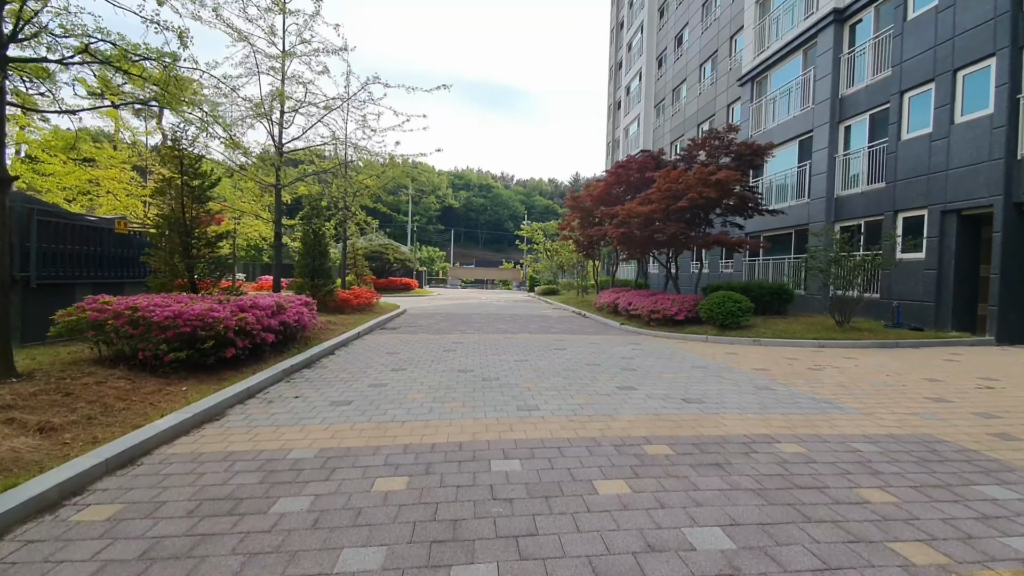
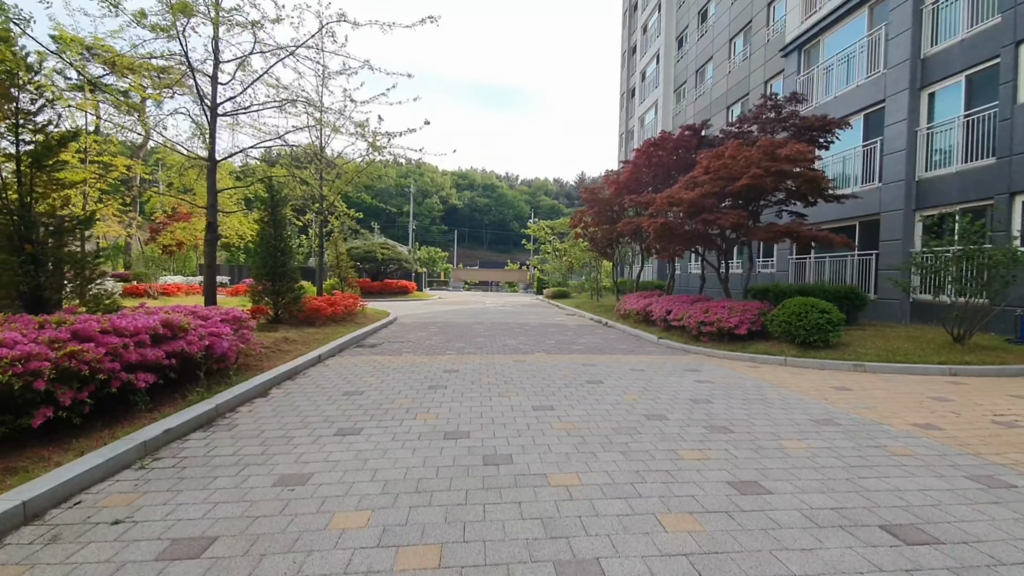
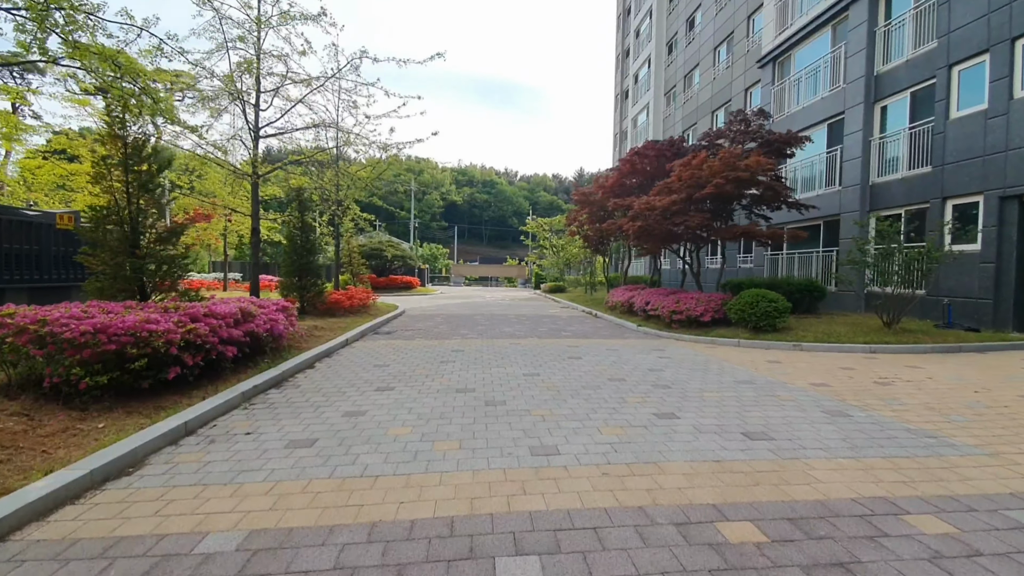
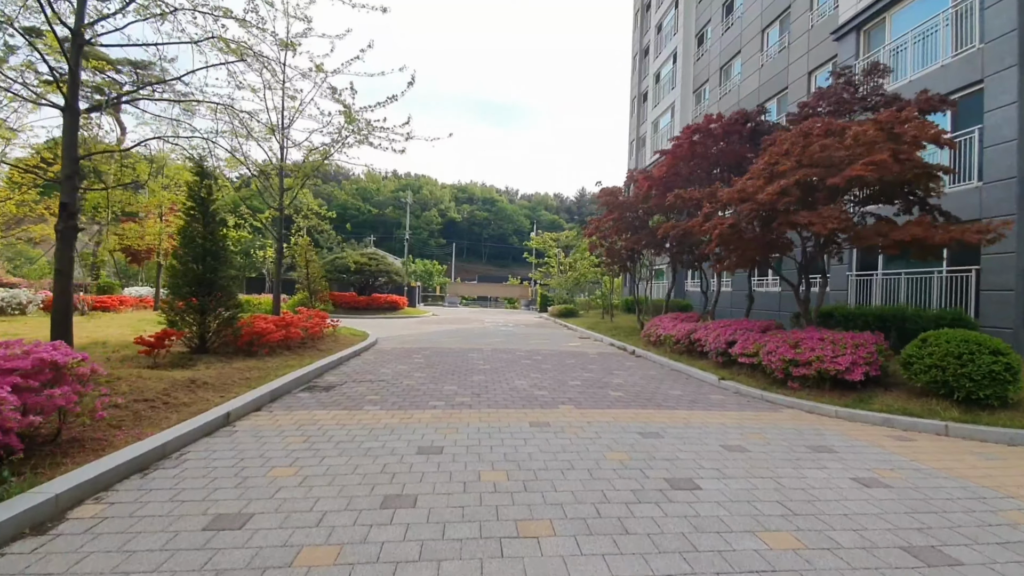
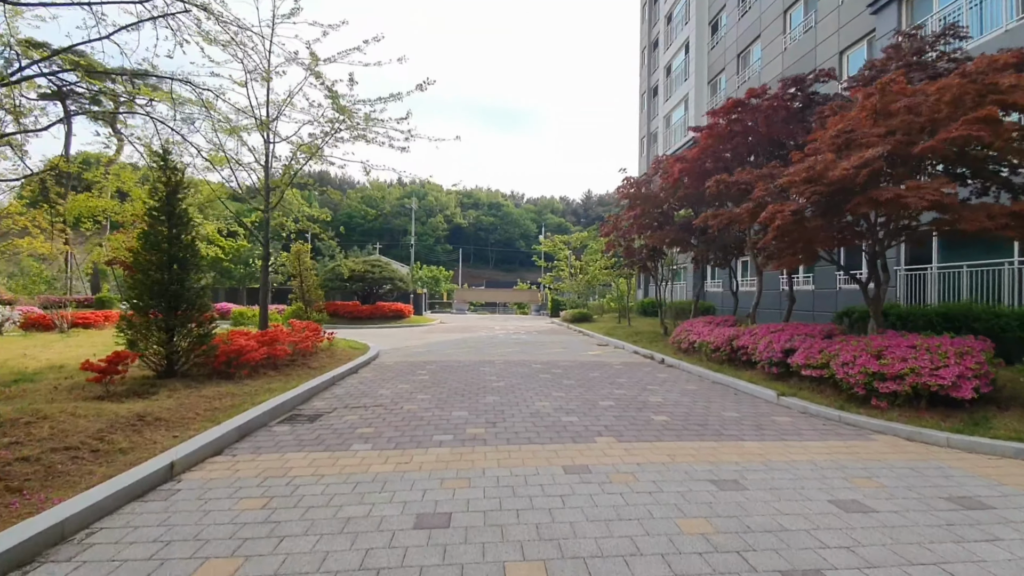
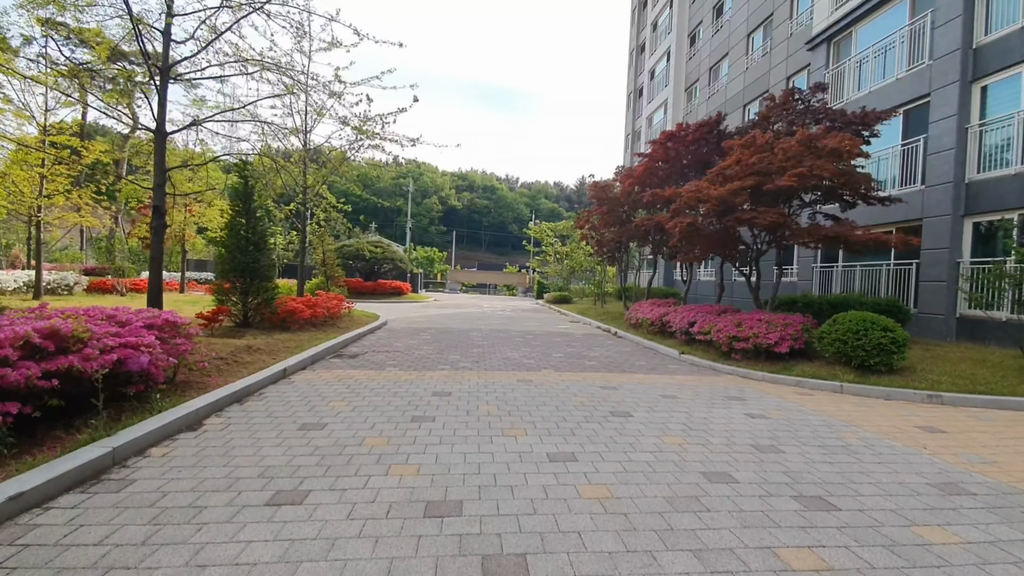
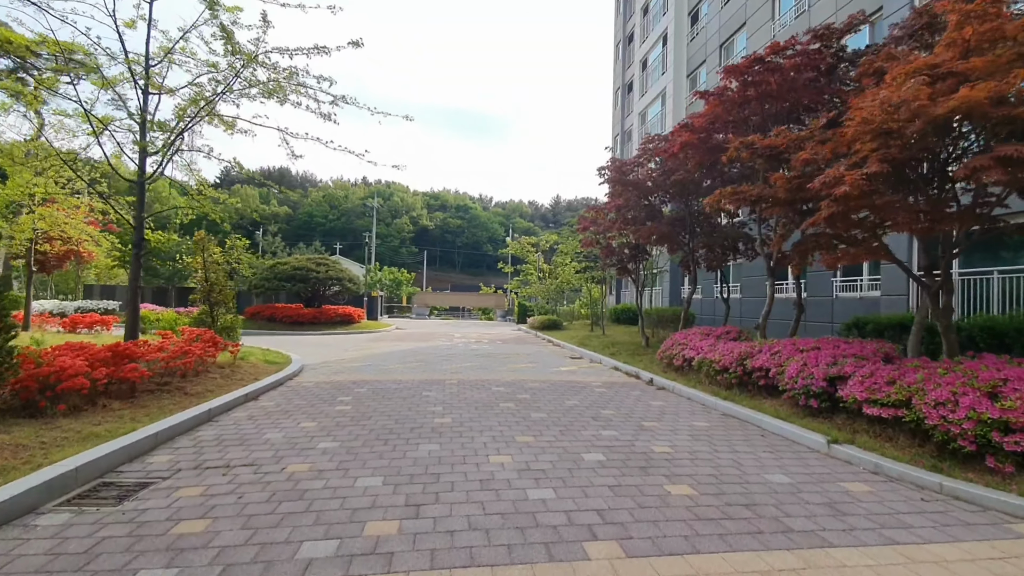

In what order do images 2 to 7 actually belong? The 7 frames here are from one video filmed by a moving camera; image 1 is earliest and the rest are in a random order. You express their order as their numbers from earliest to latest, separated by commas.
3, 2, 6, 4, 5, 7
